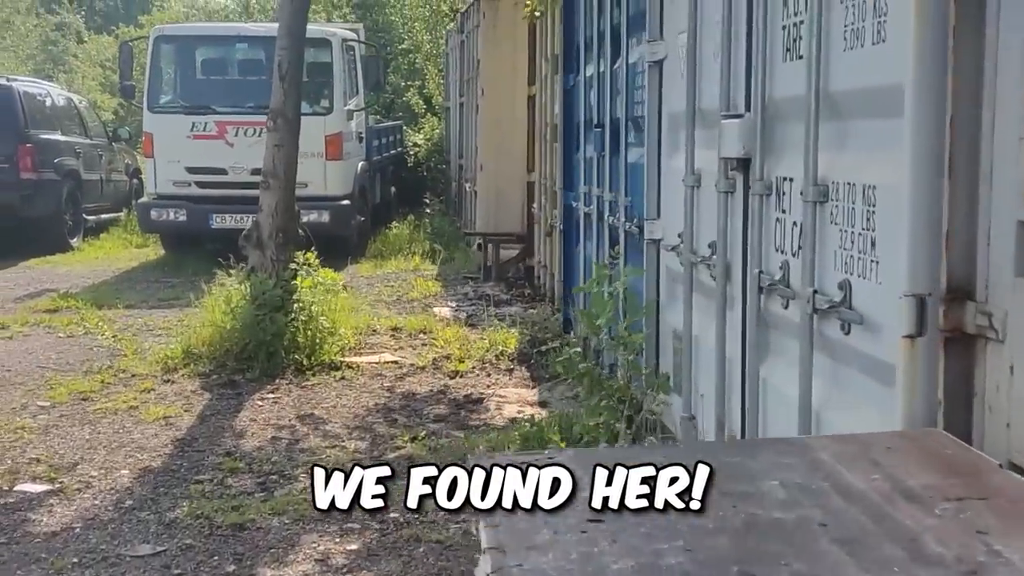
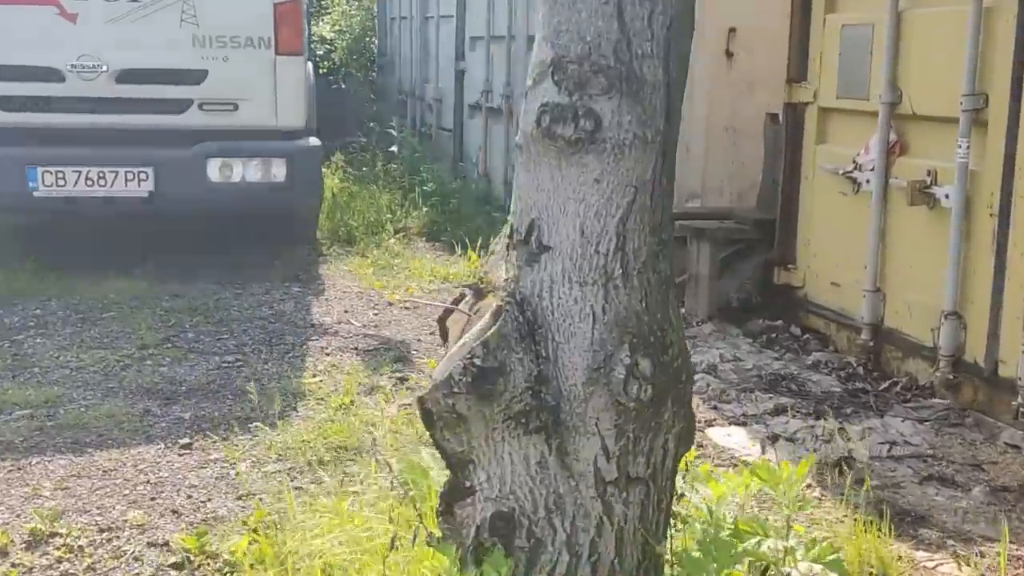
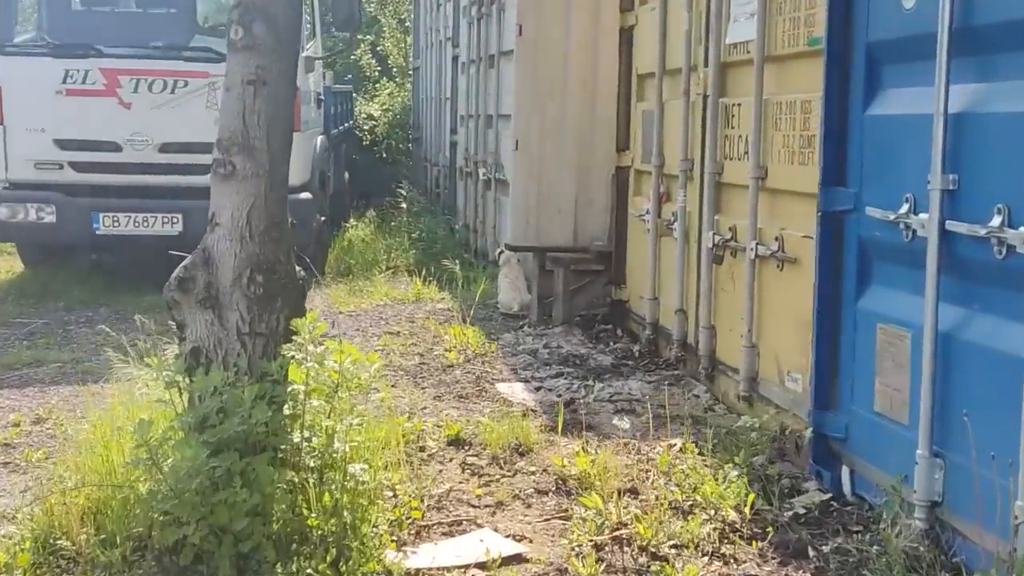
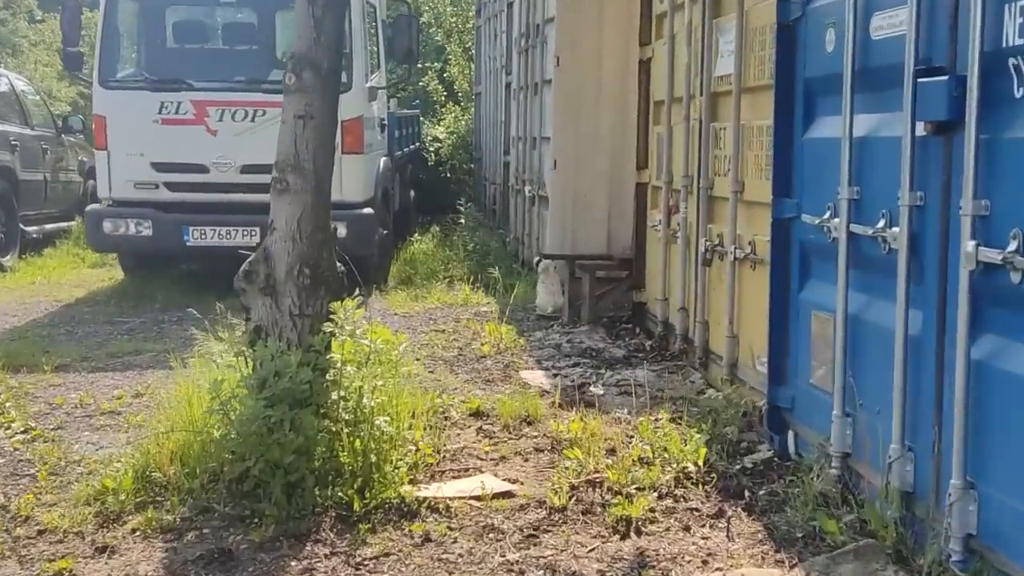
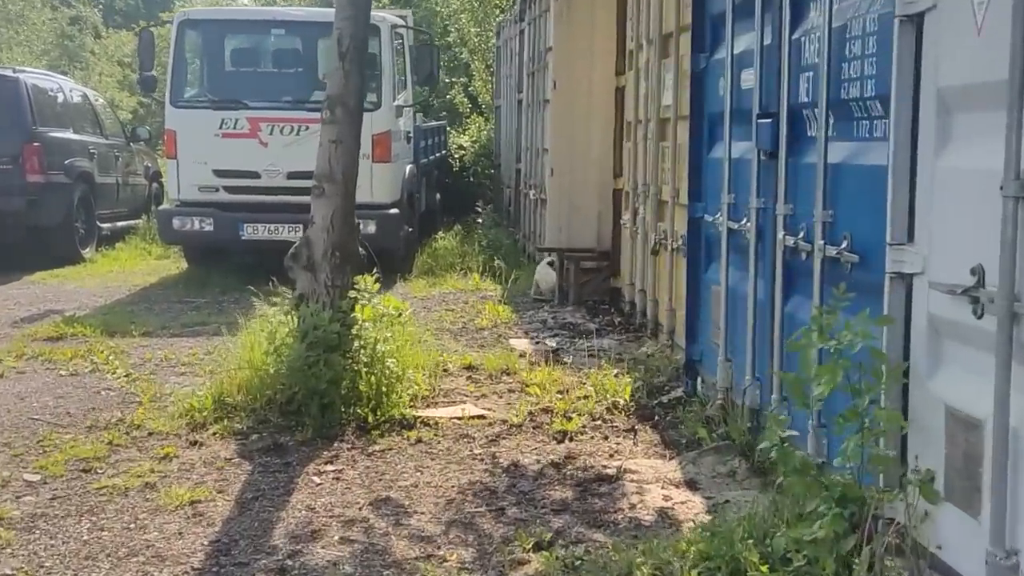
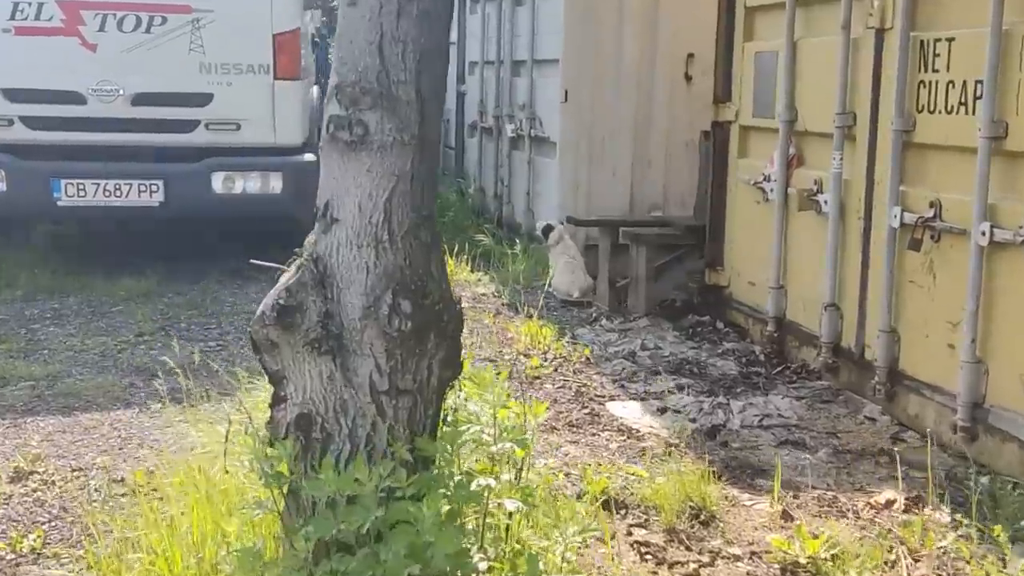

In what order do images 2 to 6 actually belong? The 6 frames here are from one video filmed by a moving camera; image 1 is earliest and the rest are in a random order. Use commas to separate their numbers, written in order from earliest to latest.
5, 4, 3, 6, 2
